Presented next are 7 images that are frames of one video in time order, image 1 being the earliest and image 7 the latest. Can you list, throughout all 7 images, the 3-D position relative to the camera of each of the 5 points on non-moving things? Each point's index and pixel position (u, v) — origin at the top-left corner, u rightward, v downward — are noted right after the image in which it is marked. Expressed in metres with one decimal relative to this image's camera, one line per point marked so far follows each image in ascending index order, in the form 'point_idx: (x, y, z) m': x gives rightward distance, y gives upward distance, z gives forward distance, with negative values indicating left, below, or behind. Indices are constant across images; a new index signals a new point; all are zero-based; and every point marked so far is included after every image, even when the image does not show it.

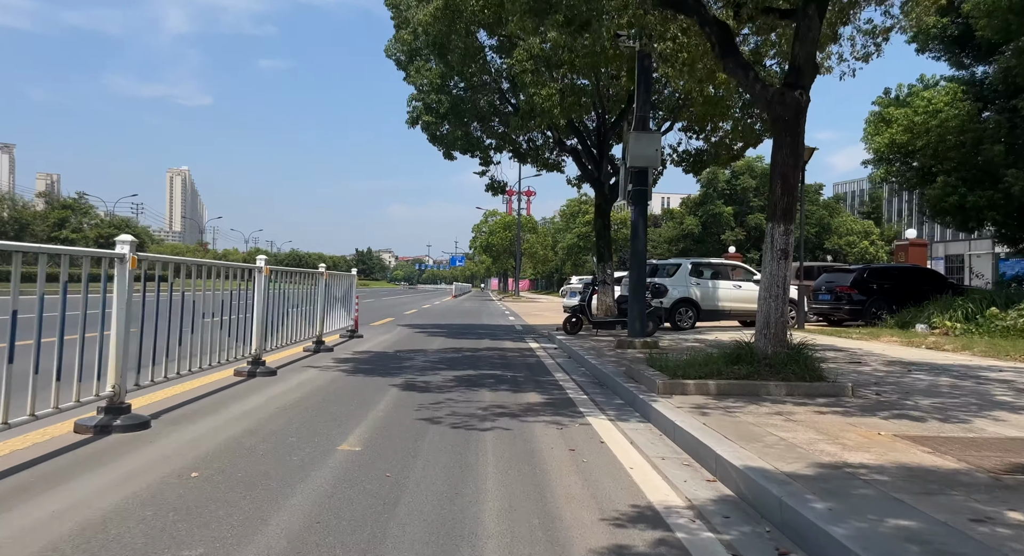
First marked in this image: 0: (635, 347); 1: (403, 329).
0: (+1.8, -1.0, +10.3) m
1: (-2.7, -1.3, +17.5) m
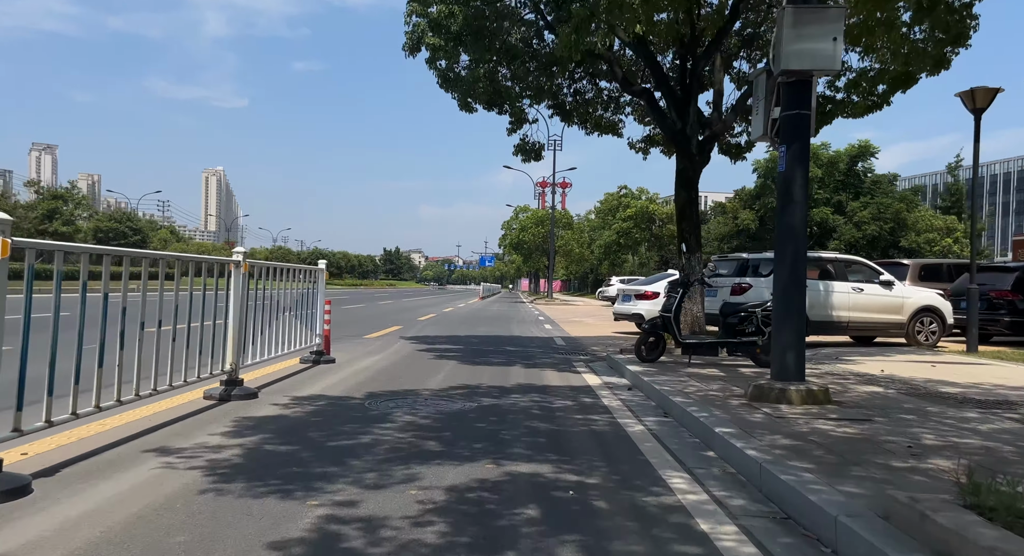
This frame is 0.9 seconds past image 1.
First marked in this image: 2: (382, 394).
0: (+2.2, -1.0, +5.6) m
1: (-2.0, -1.2, +13.0) m
2: (-1.3, -1.1, +6.9) m
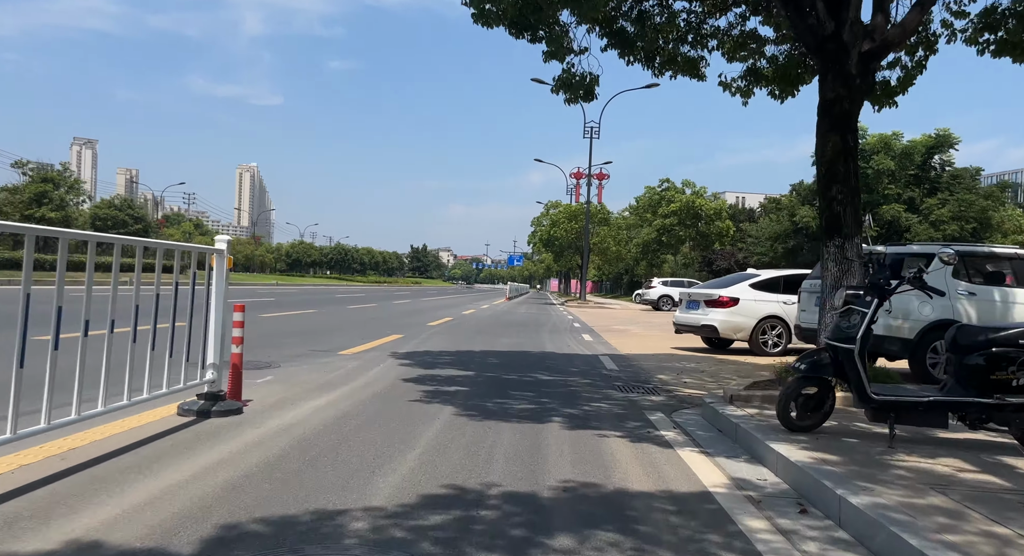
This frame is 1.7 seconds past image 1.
0: (+2.3, -1.0, +1.5) m
1: (-1.5, -1.2, +9.1) m
2: (-1.1, -1.1, +2.9) m
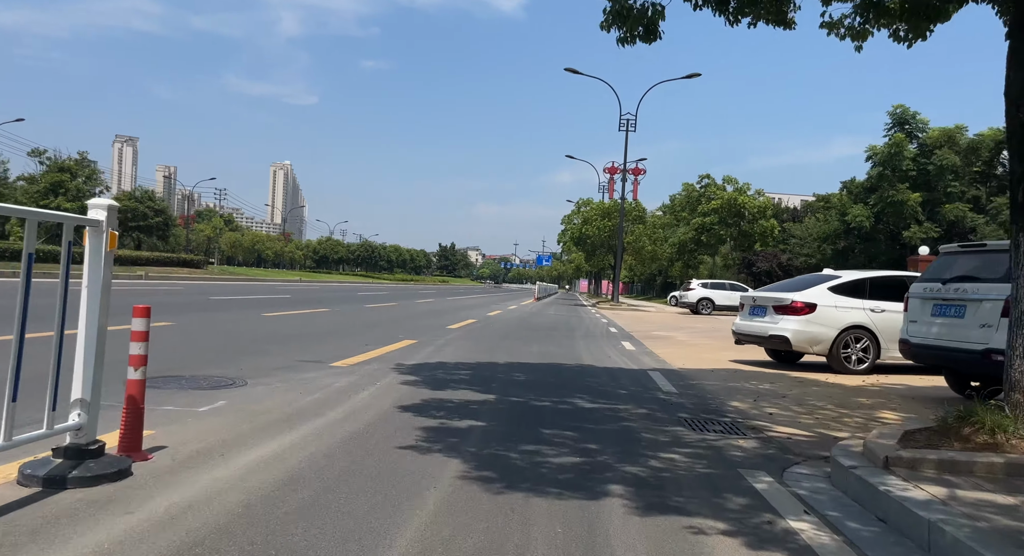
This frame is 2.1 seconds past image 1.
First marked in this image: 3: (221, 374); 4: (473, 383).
0: (+2.3, -1.0, -0.6) m
1: (-1.2, -1.1, +7.1) m
2: (-1.0, -1.0, +0.9) m
3: (-2.8, -0.9, +7.0) m
4: (-0.4, -1.2, +8.0) m
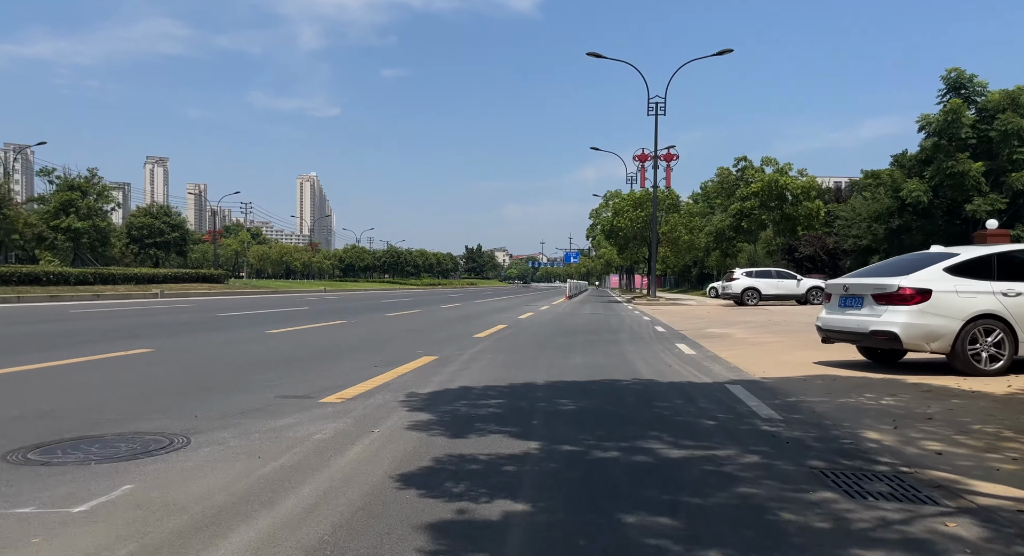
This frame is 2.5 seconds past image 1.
0: (+2.3, -0.8, -2.8) m
1: (-0.9, -1.1, +5.0) m
2: (-0.9, -1.1, -1.1) m
3: (-2.5, -1.1, +5.1) m
4: (0.0, -1.2, +5.9) m
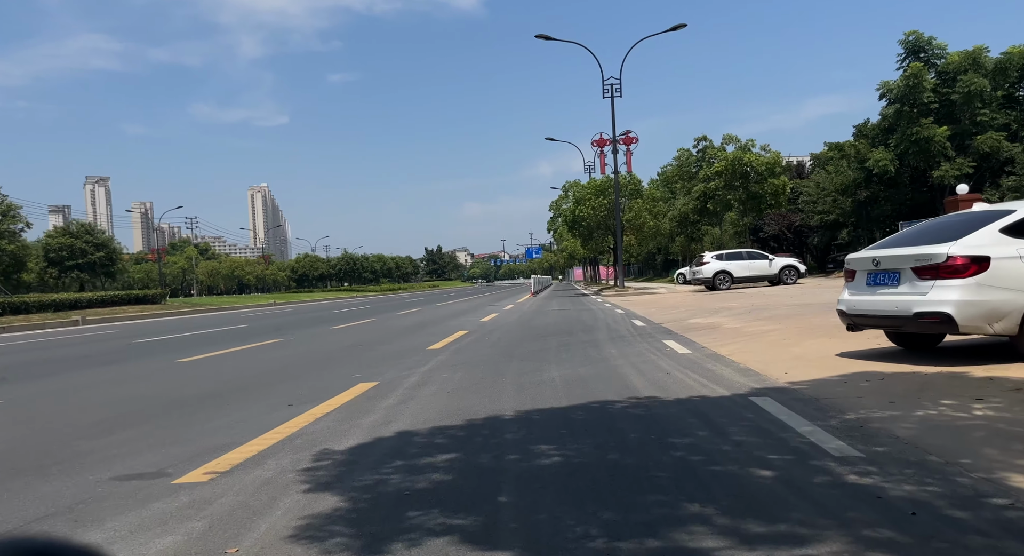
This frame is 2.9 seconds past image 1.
0: (+2.5, -0.7, -4.8) m
1: (-1.1, -1.2, +2.9) m
2: (-0.8, -1.1, -3.3) m
3: (-2.7, -1.2, +2.8) m
4: (-0.3, -1.2, +3.8) m
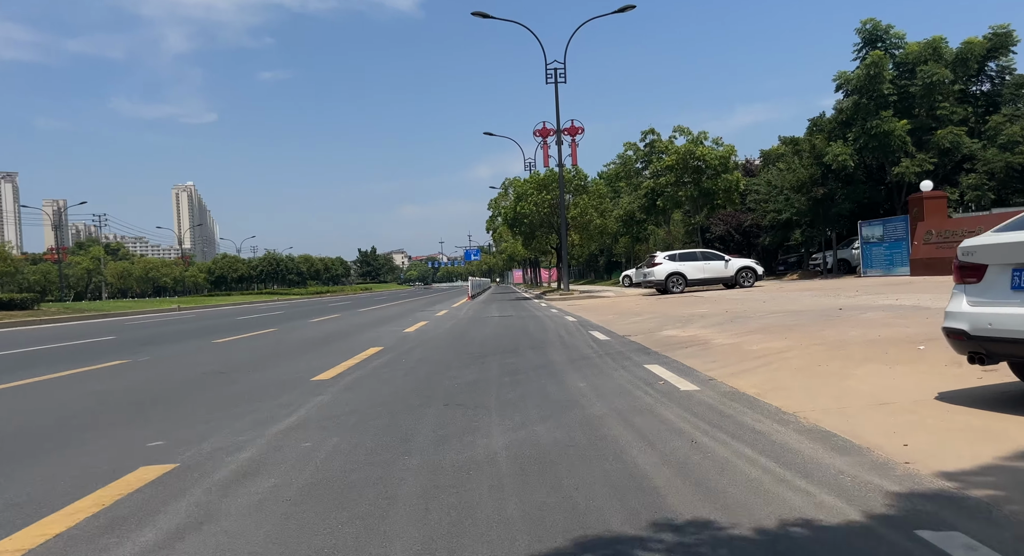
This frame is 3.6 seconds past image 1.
0: (+3.0, -0.6, -8.2) m
1: (-1.2, -1.2, -0.8) m
2: (-0.4, -1.0, -6.9) m
3: (-2.8, -1.2, -1.0) m
4: (-0.5, -1.1, +0.2) m
